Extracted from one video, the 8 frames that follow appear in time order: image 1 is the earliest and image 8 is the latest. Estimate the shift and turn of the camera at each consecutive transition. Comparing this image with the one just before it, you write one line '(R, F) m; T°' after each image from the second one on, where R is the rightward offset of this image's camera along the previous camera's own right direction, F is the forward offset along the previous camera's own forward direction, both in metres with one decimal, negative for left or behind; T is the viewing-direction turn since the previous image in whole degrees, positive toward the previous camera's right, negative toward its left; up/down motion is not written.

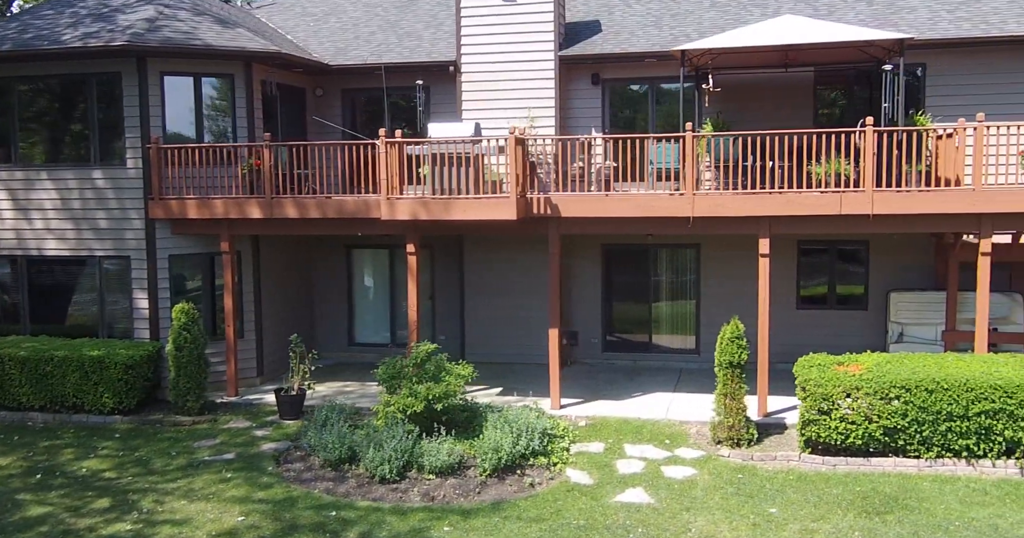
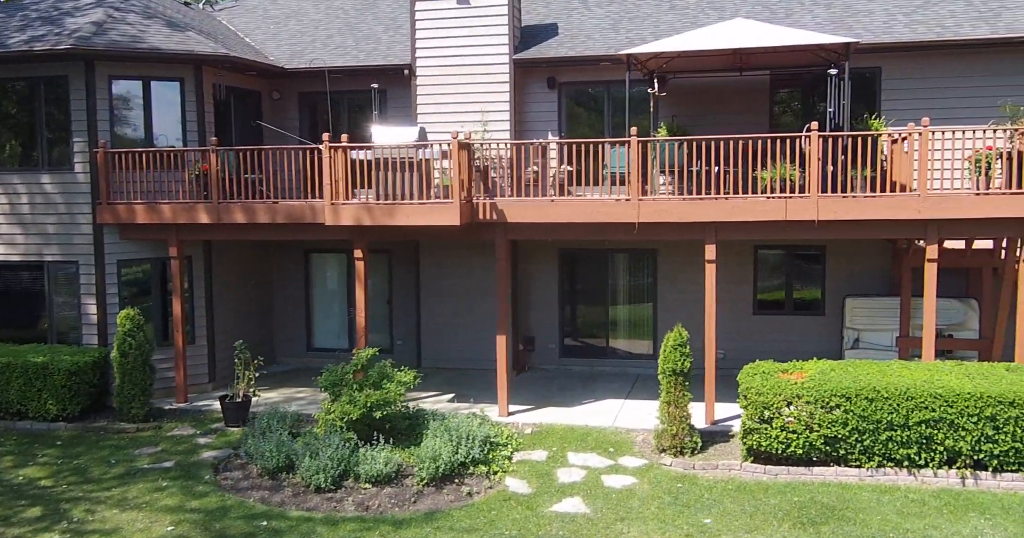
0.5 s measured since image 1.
(+0.7, +0.1) m; 0°
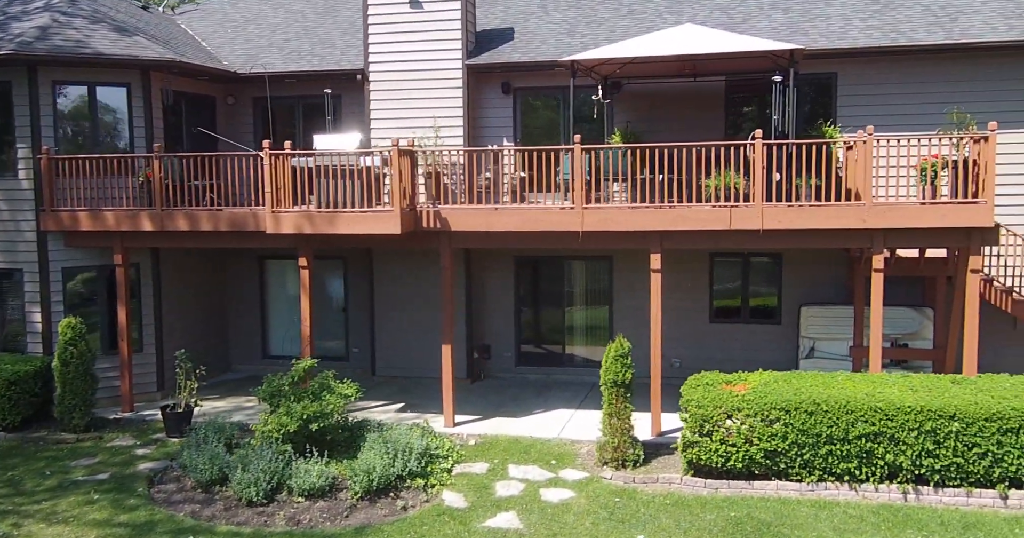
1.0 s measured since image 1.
(+0.7, +0.2) m; 0°
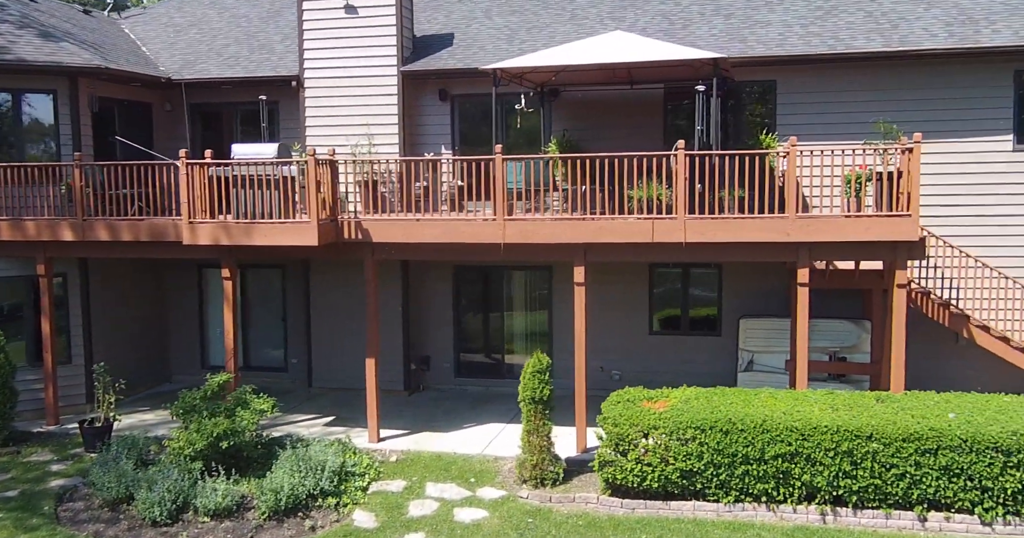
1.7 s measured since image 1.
(+1.0, +0.2) m; 0°
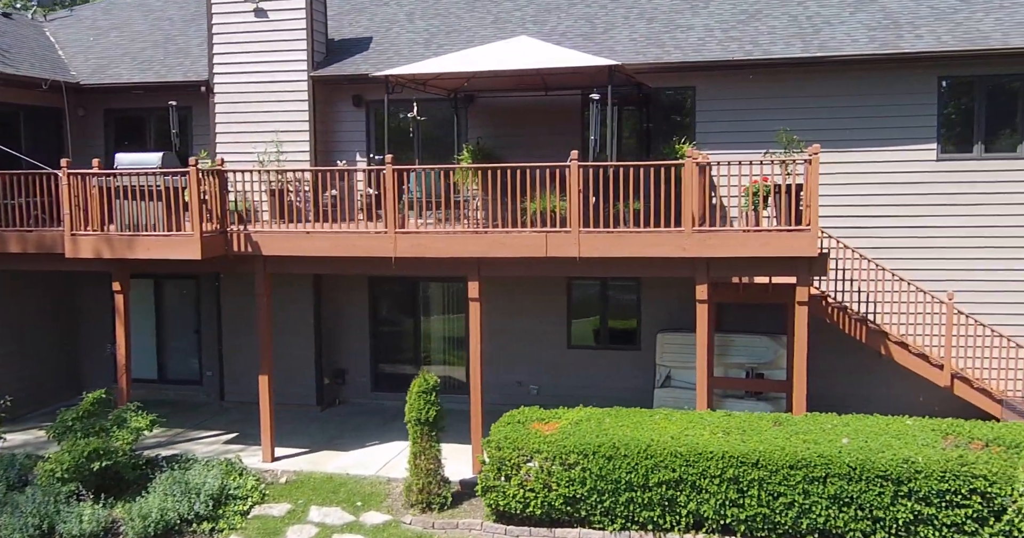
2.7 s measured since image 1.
(+1.3, +0.4) m; 0°
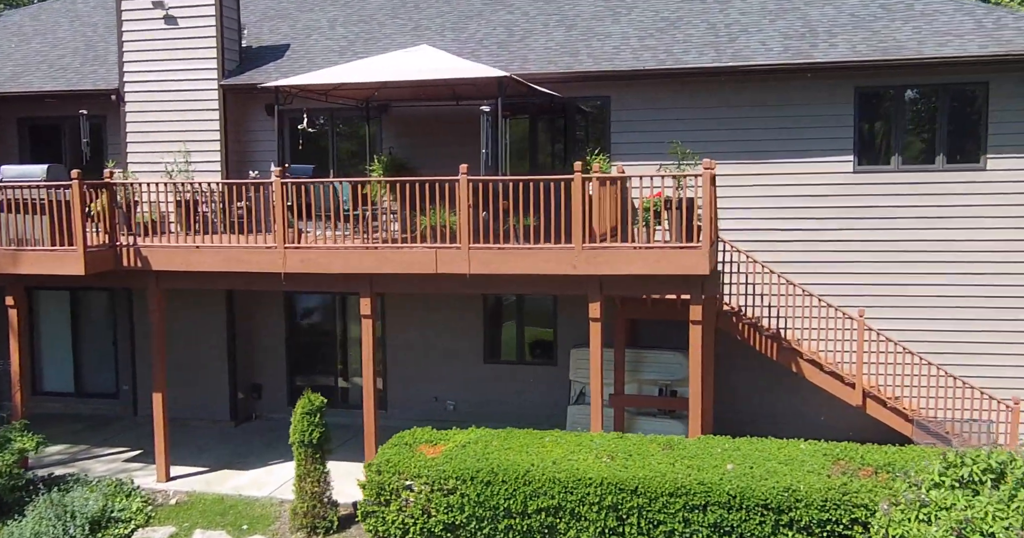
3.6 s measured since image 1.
(+1.2, +0.3) m; 0°
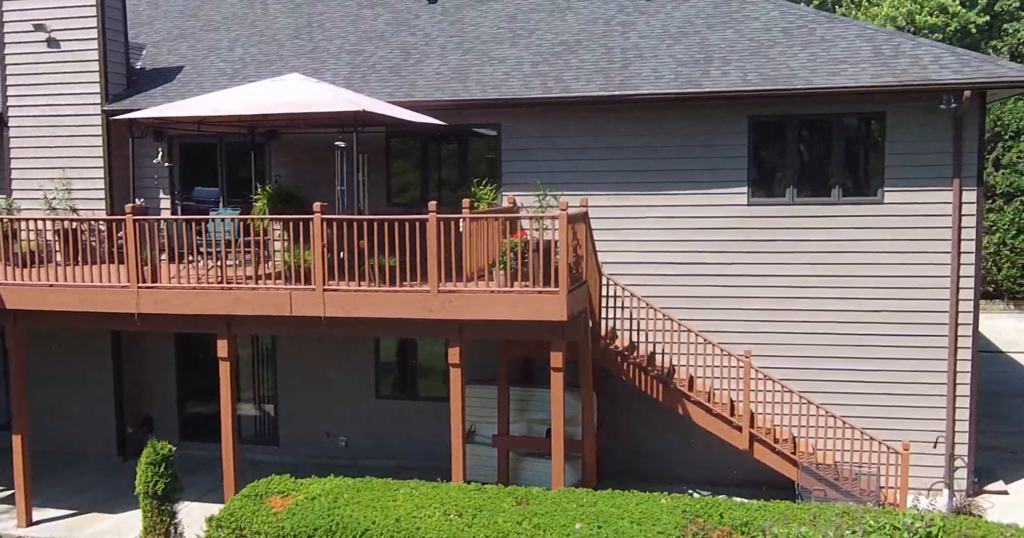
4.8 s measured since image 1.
(+1.5, +0.4) m; 0°
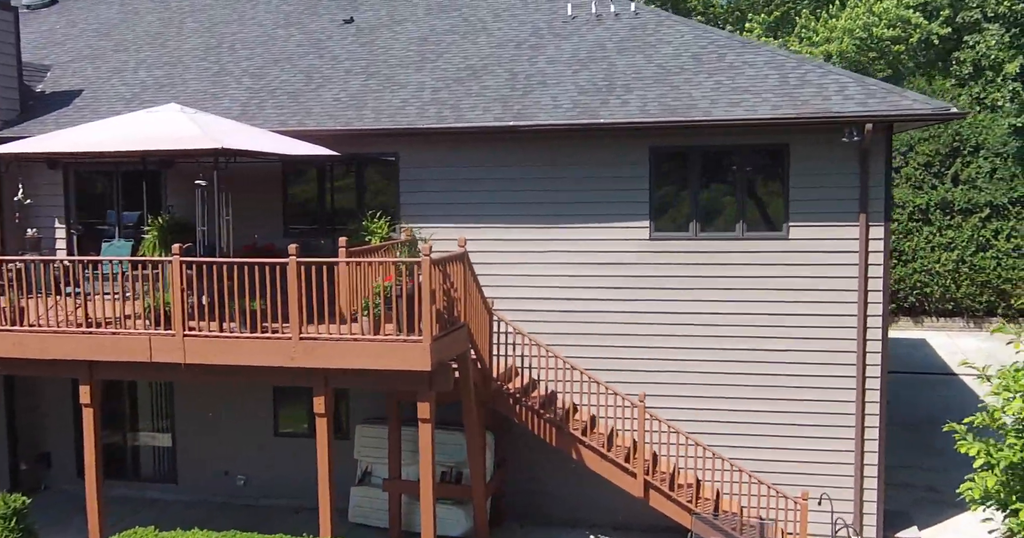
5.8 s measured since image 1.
(+1.3, +0.4) m; 0°
